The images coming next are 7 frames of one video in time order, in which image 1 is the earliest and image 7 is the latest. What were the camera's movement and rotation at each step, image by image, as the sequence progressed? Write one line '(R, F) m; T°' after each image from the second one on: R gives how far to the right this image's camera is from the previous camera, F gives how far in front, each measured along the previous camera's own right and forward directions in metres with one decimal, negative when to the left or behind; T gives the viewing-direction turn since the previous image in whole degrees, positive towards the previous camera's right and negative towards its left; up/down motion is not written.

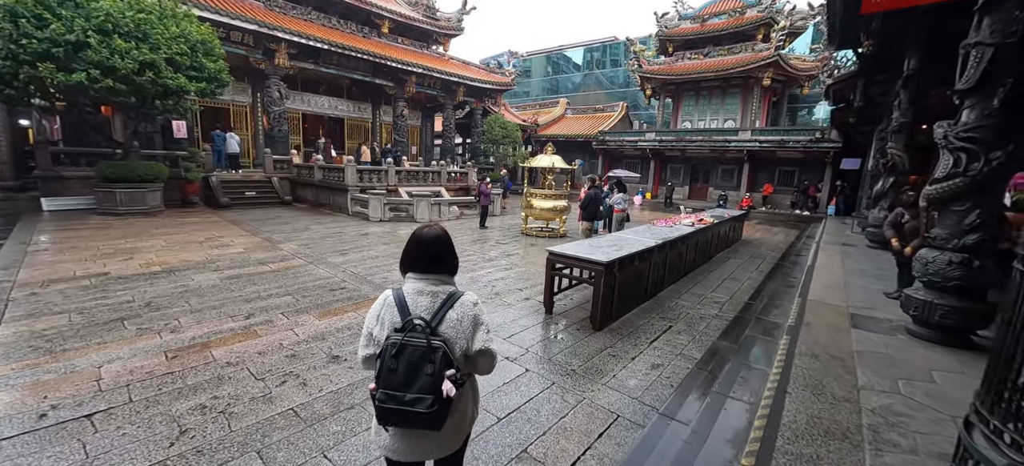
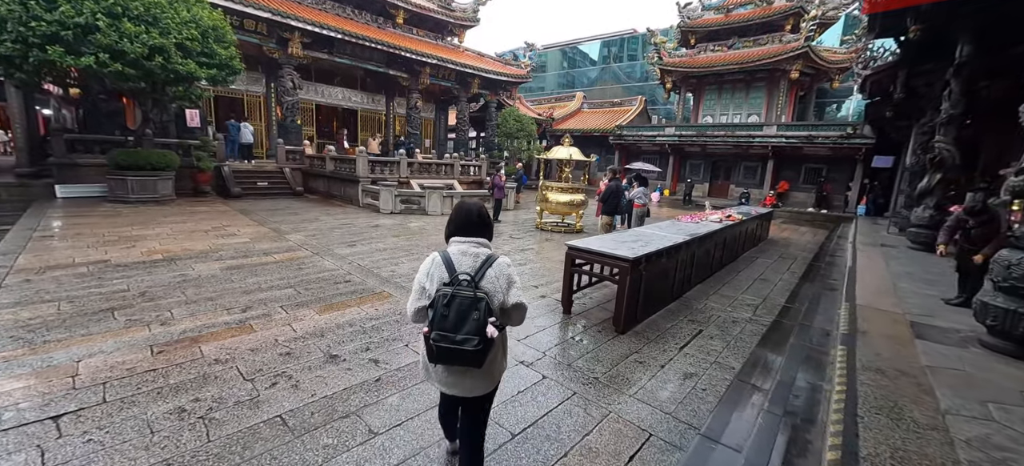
(0.0, +0.3) m; -2°
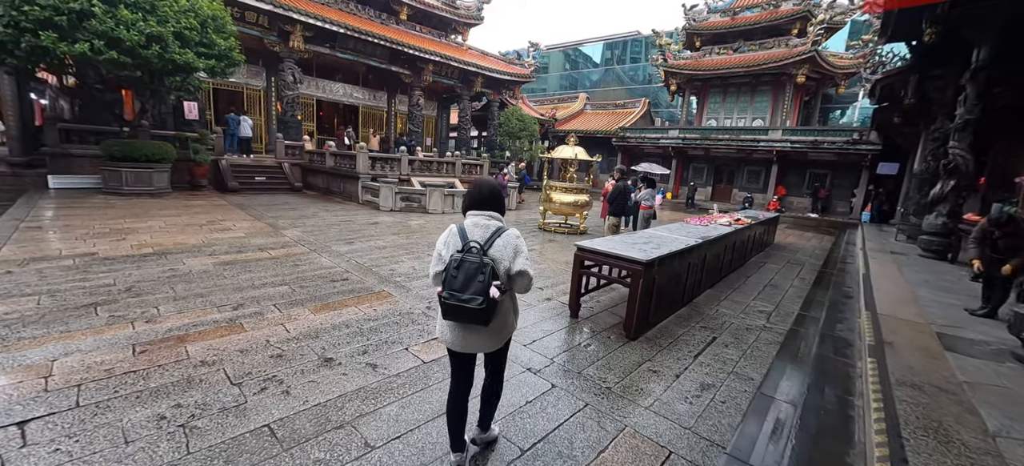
(-0.1, +0.2) m; 0°
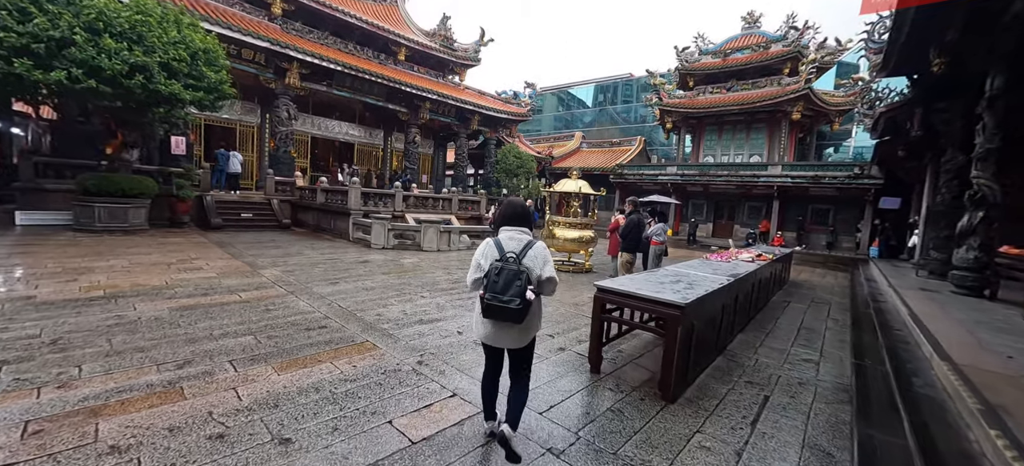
(-0.1, +0.5) m; +1°
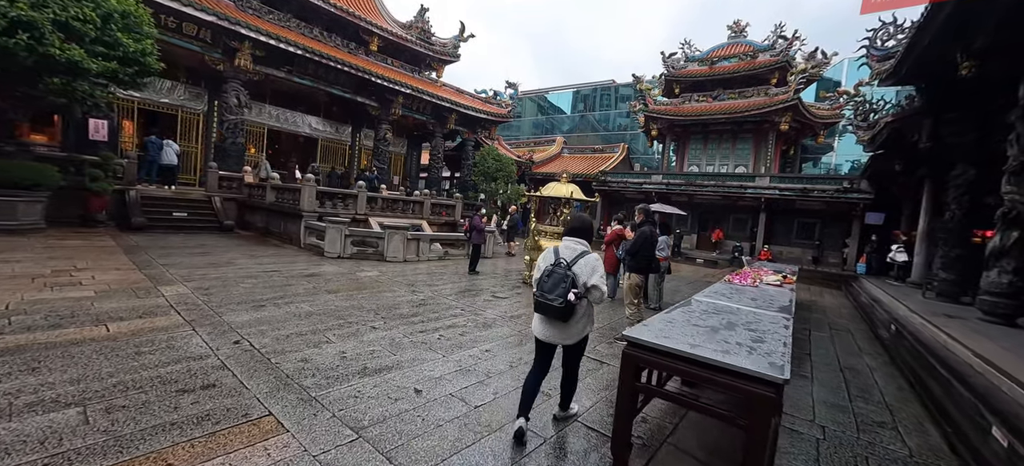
(-0.1, +1.1) m; +4°
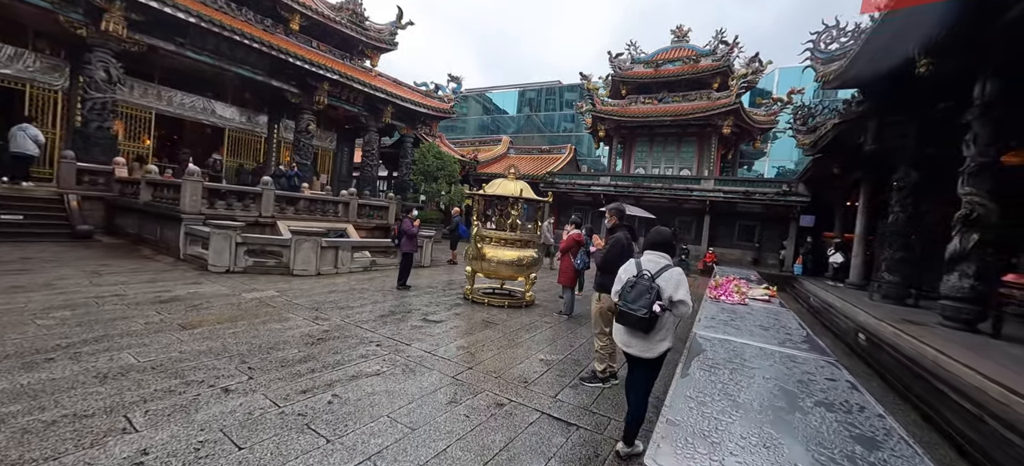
(+0.1, +1.1) m; +8°
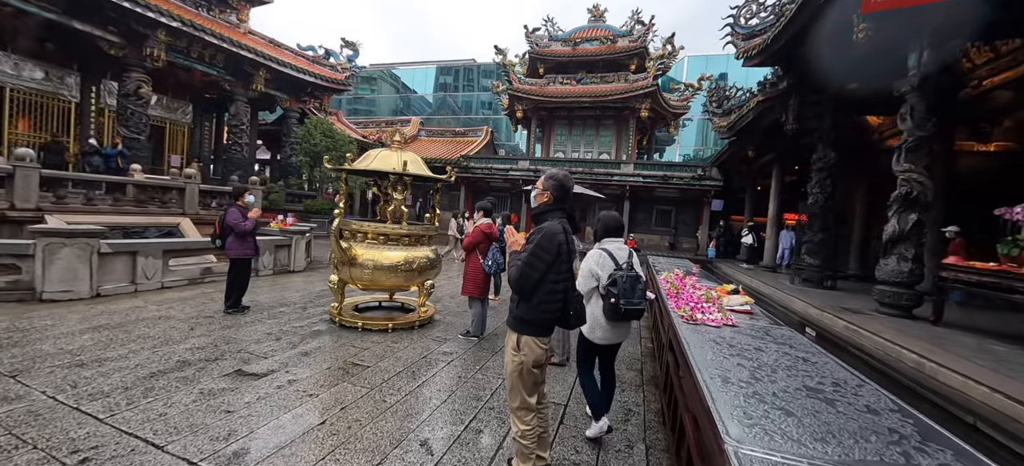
(+0.4, +1.5) m; +11°
